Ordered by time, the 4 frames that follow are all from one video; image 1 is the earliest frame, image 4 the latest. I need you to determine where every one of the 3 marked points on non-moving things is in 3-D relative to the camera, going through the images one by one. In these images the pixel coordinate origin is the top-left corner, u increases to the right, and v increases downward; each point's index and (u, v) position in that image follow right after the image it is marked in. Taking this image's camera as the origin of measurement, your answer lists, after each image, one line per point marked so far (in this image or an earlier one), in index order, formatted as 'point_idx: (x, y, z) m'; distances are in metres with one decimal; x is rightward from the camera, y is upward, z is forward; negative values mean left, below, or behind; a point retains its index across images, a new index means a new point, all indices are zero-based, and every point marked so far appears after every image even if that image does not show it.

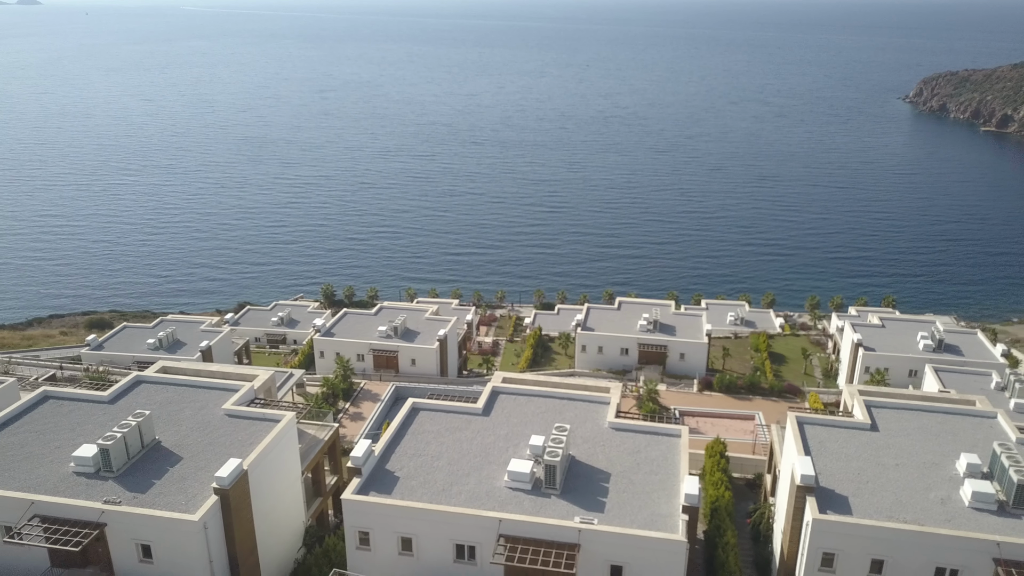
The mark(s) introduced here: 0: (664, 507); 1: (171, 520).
0: (+4.0, -5.7, +19.4) m
1: (-8.5, -5.8, +18.4) m
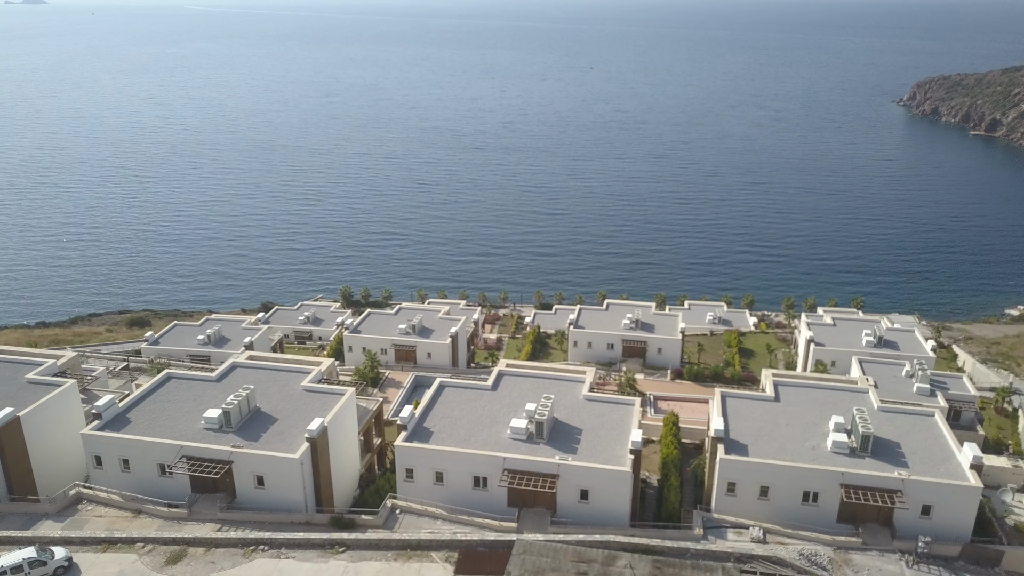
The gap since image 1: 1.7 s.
0: (+4.0, -6.1, +27.7) m
1: (-8.5, -6.2, +26.8) m
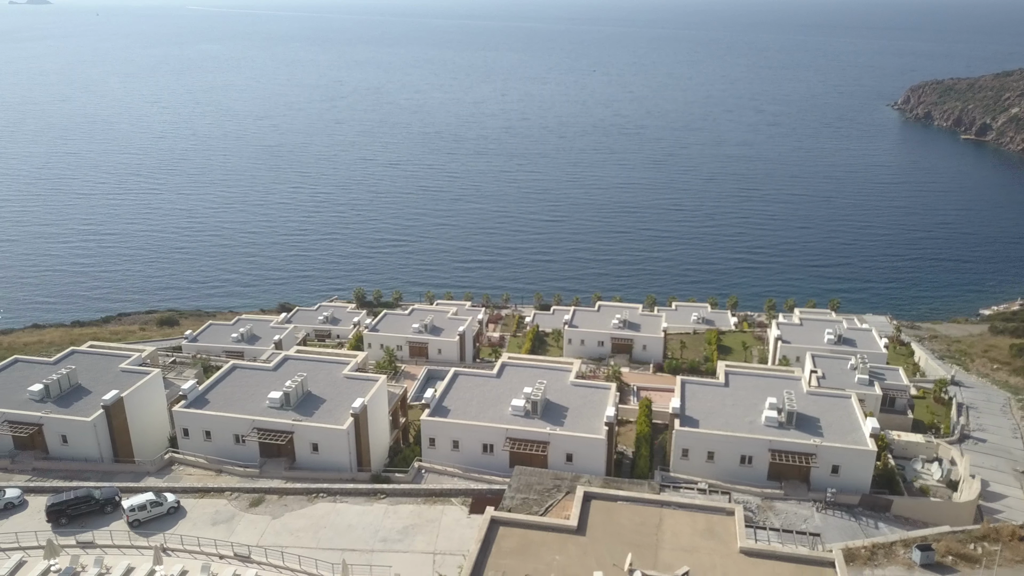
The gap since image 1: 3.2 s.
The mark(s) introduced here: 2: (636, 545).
0: (+4.0, -6.5, +35.1) m
1: (-8.5, -6.5, +34.1) m
2: (+3.1, -6.4, +18.6) m
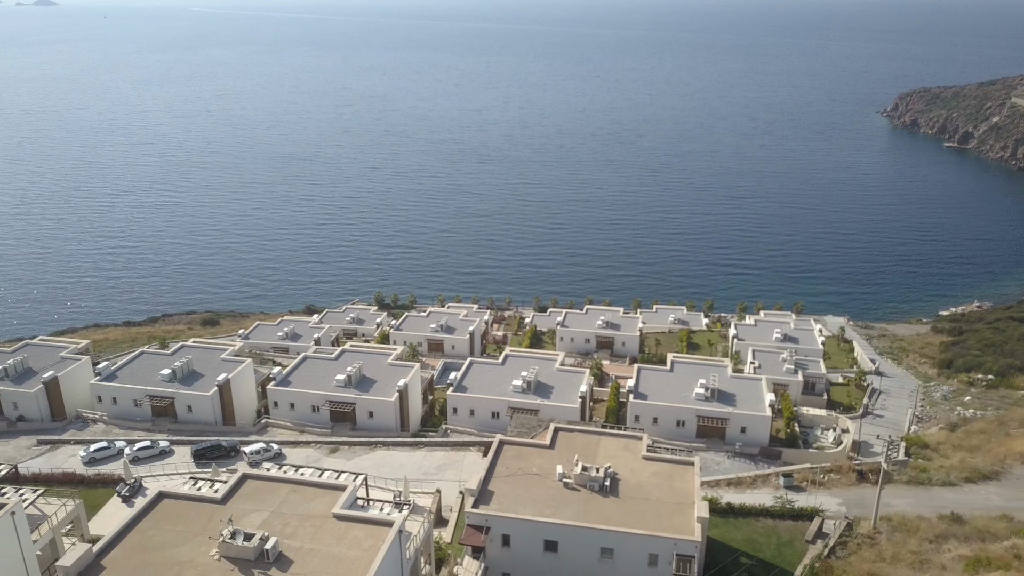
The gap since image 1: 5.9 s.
0: (+4.1, -7.2, +48.3) m
1: (-8.4, -7.3, +47.5) m
2: (+3.1, -7.2, +31.9) m
